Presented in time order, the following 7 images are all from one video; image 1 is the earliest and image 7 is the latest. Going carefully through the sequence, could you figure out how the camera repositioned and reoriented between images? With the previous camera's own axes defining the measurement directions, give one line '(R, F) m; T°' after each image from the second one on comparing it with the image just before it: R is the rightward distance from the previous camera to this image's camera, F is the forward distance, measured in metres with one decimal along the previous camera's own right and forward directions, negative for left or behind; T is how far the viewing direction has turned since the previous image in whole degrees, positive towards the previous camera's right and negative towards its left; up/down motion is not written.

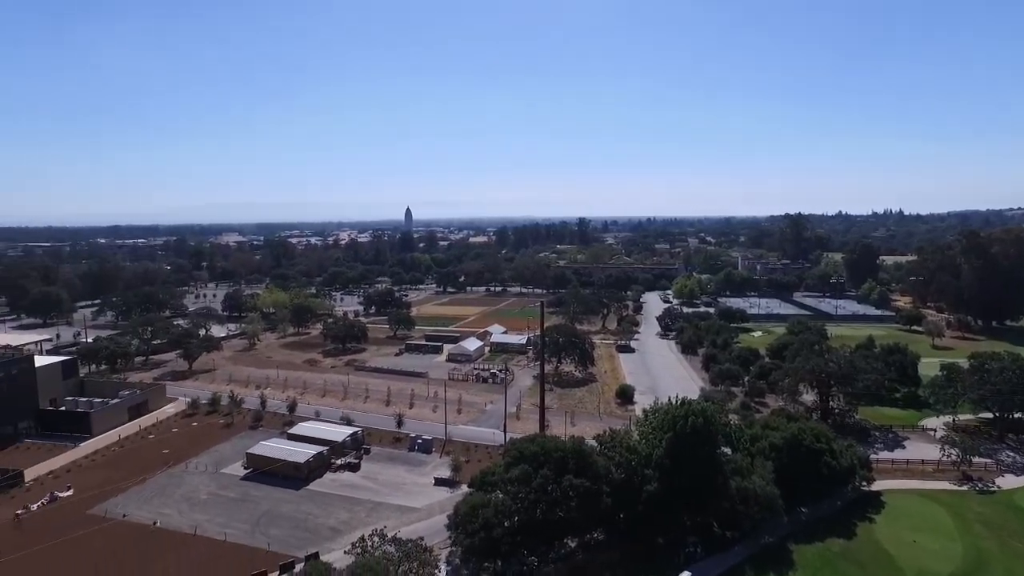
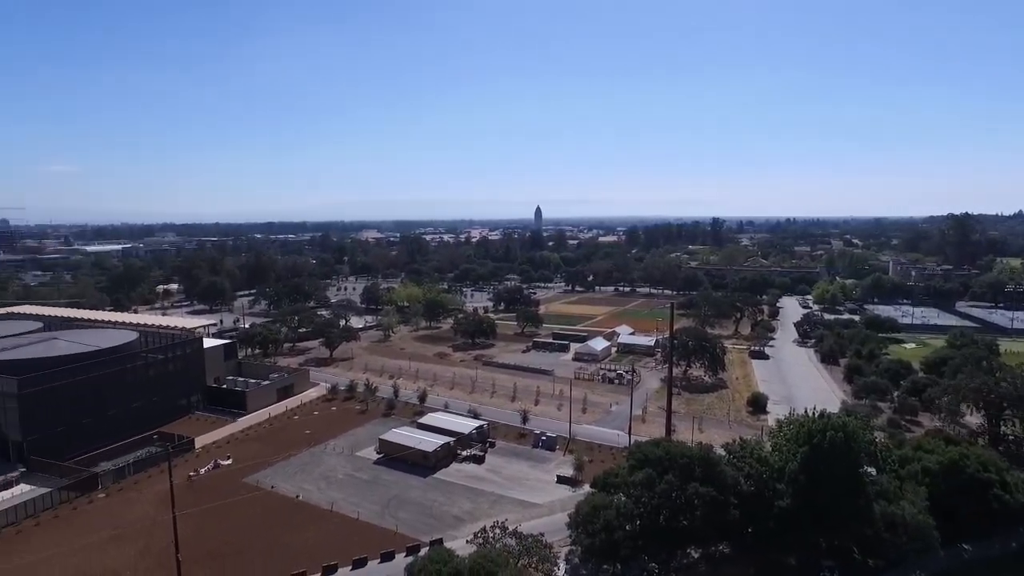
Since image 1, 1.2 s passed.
(-0.9, 0.0) m; -10°
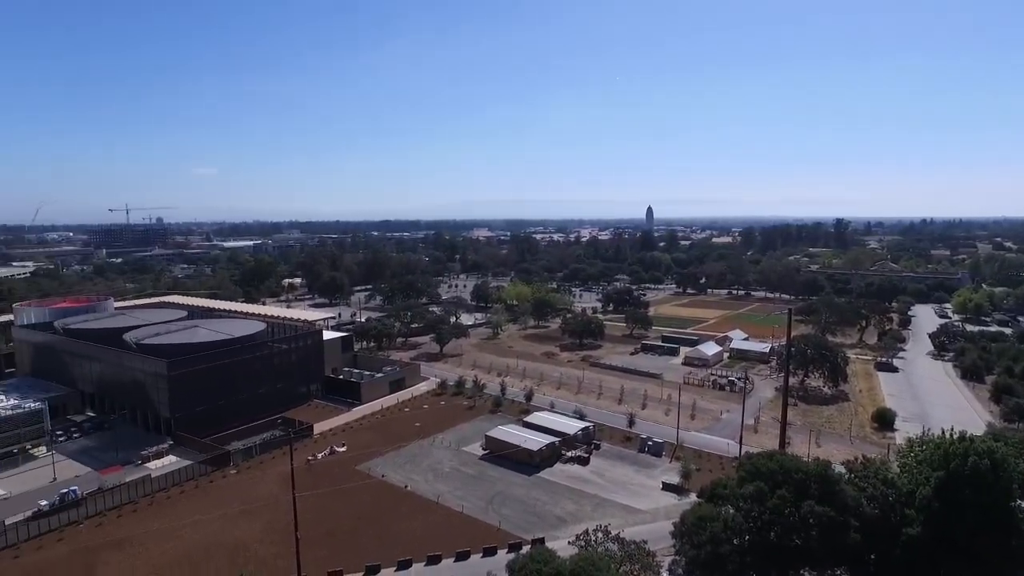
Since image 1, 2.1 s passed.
(-0.8, 0.0) m; -8°
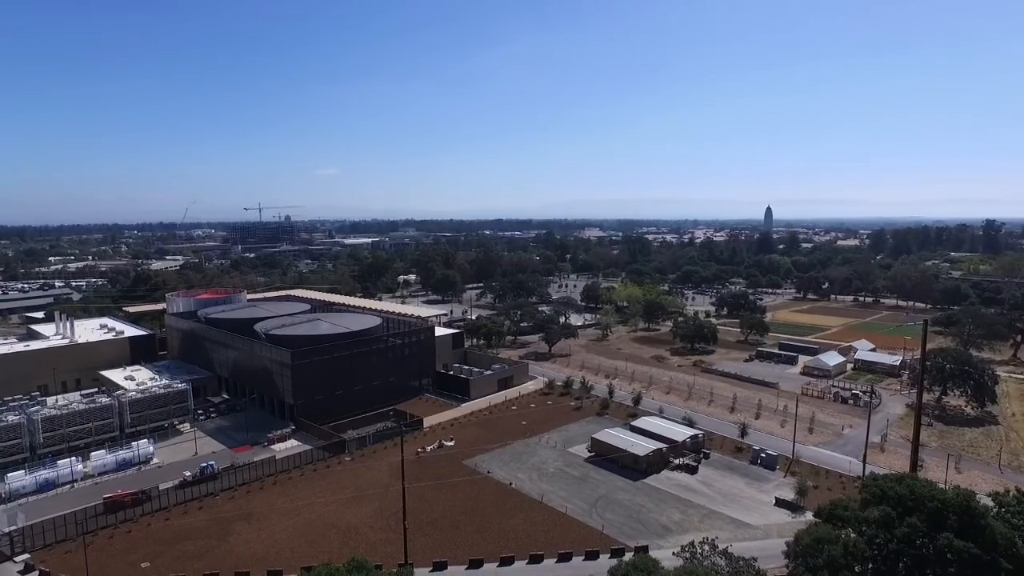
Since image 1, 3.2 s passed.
(-0.8, 0.0) m; -8°
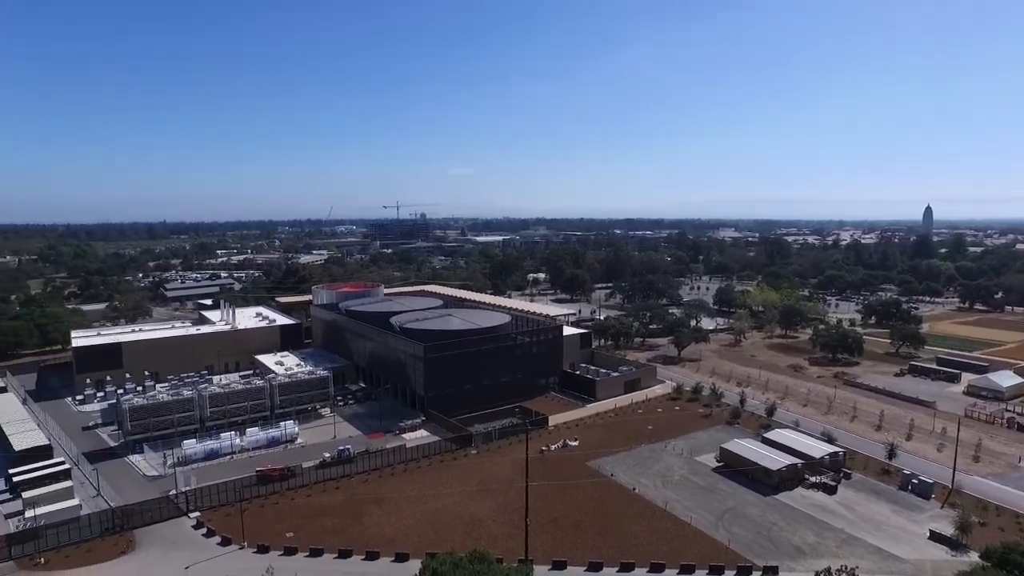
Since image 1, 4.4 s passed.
(-1.0, 0.0) m; -9°
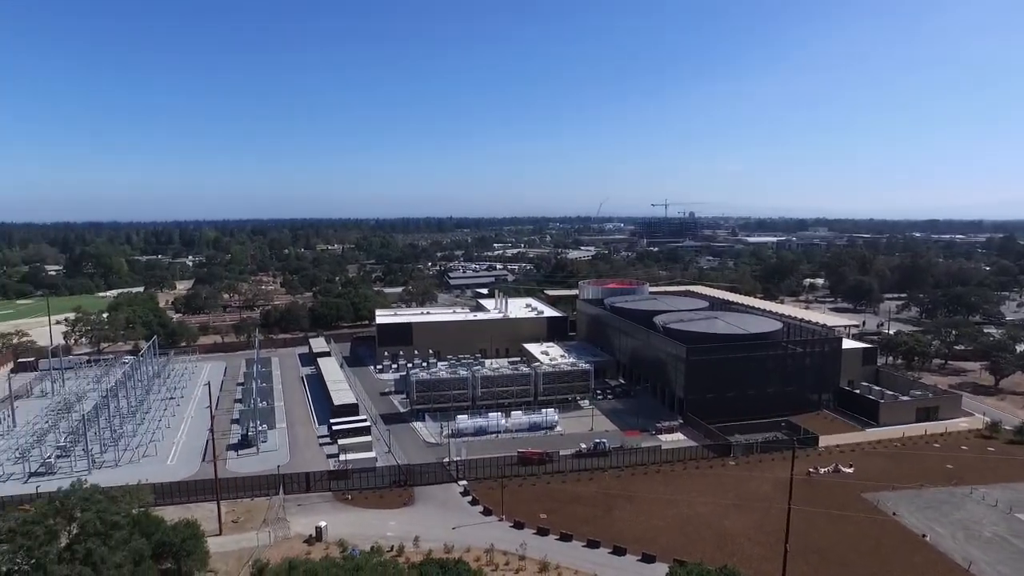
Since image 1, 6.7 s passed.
(-2.0, -0.3) m; -18°
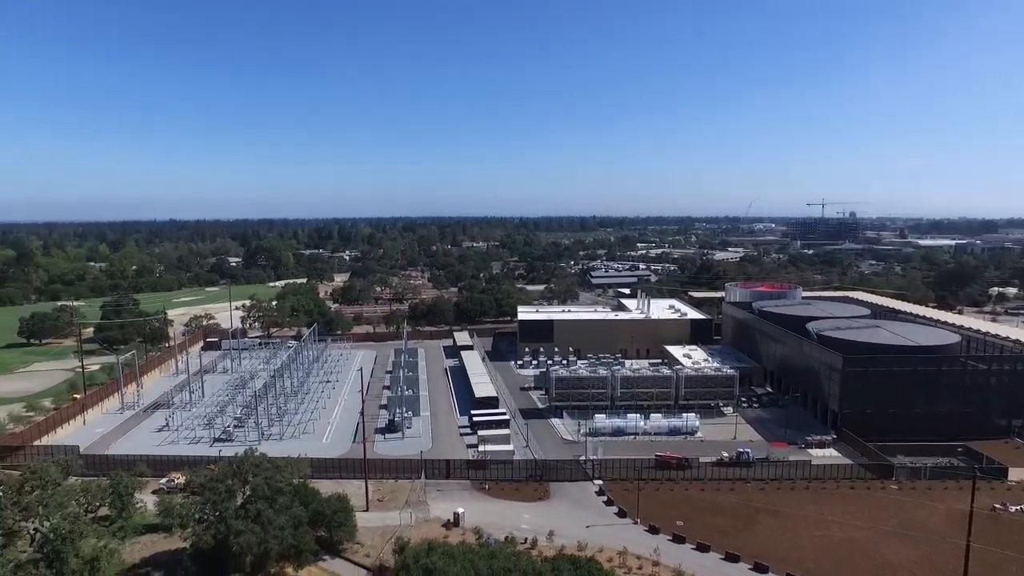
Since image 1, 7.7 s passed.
(-1.0, -0.3) m; -10°
